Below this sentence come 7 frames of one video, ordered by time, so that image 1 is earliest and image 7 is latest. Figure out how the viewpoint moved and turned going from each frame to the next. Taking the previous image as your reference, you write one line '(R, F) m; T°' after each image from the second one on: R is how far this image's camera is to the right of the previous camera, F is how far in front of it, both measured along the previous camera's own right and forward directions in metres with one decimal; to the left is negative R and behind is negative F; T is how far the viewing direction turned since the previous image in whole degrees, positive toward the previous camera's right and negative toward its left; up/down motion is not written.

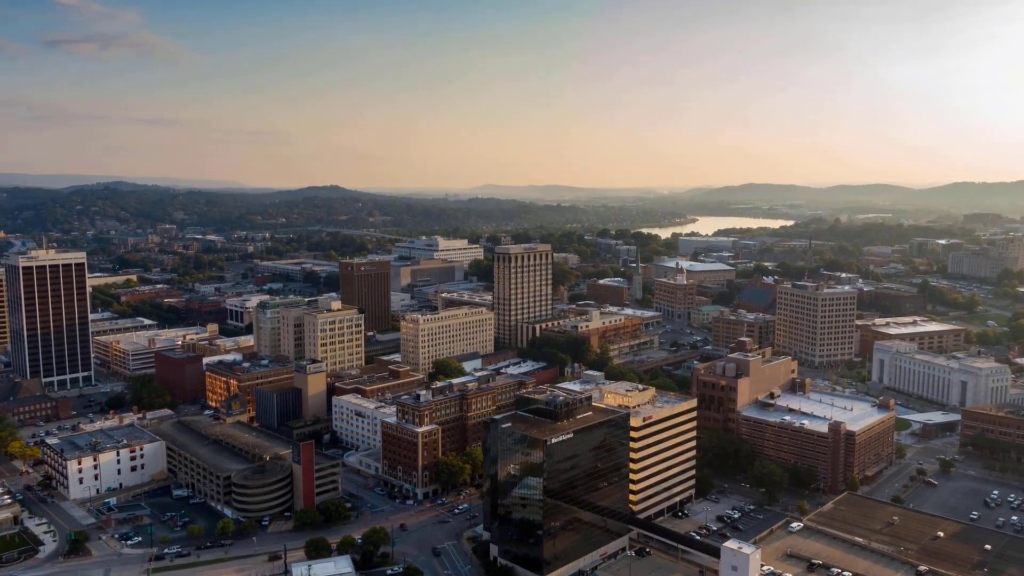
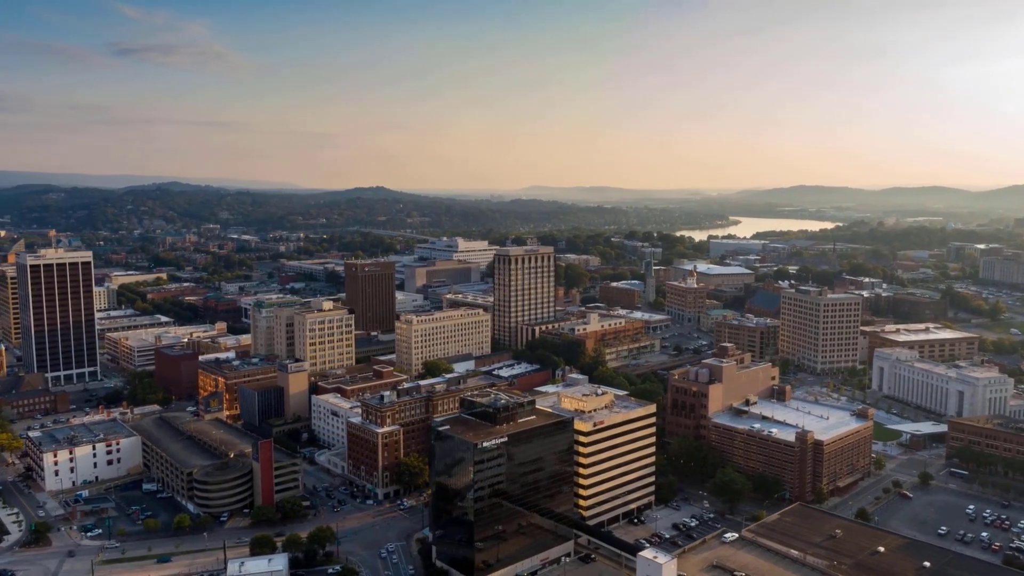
(+4.8, +0.2) m; -3°
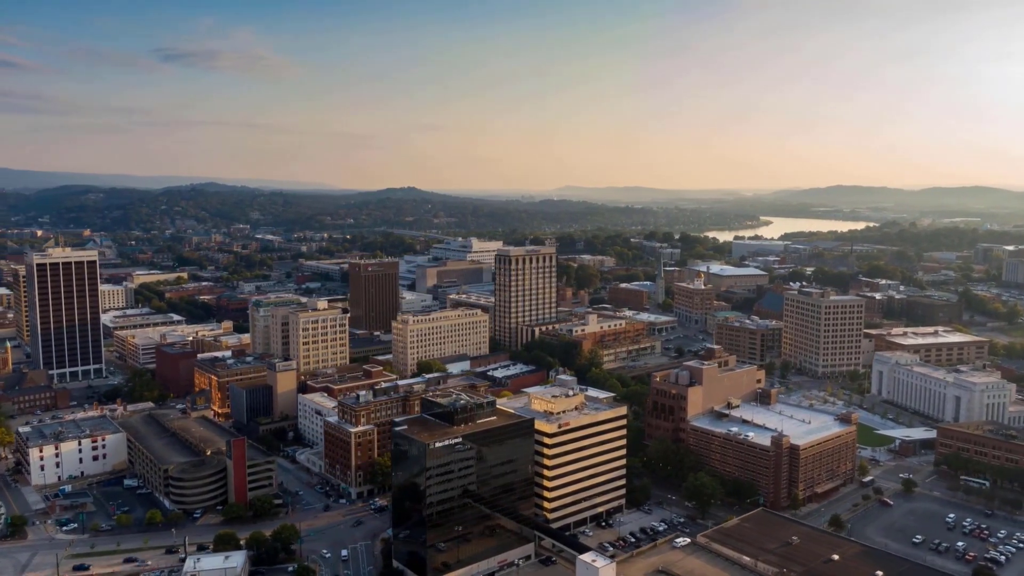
(+3.4, +0.2) m; -2°
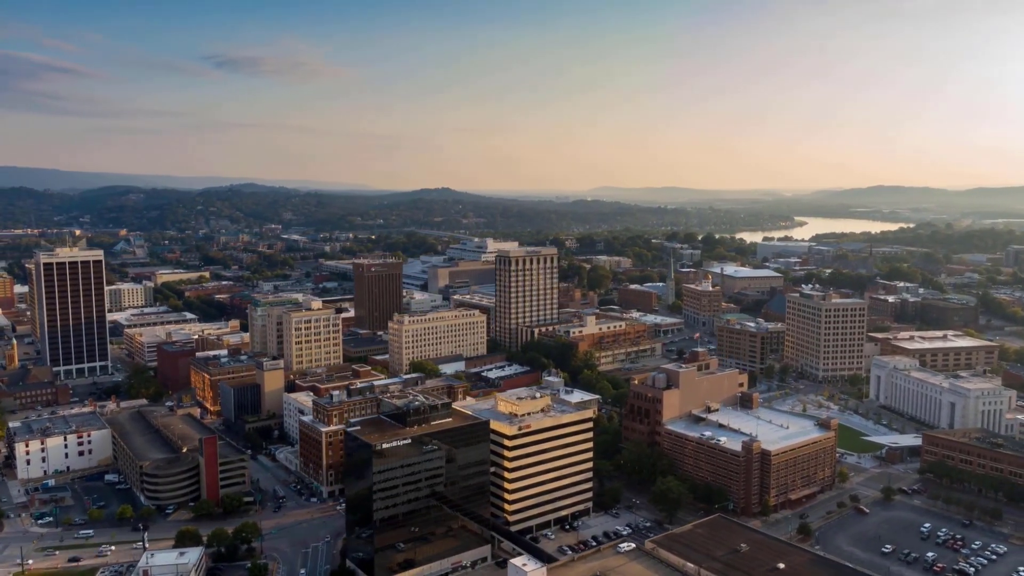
(+3.7, +0.2) m; -3°
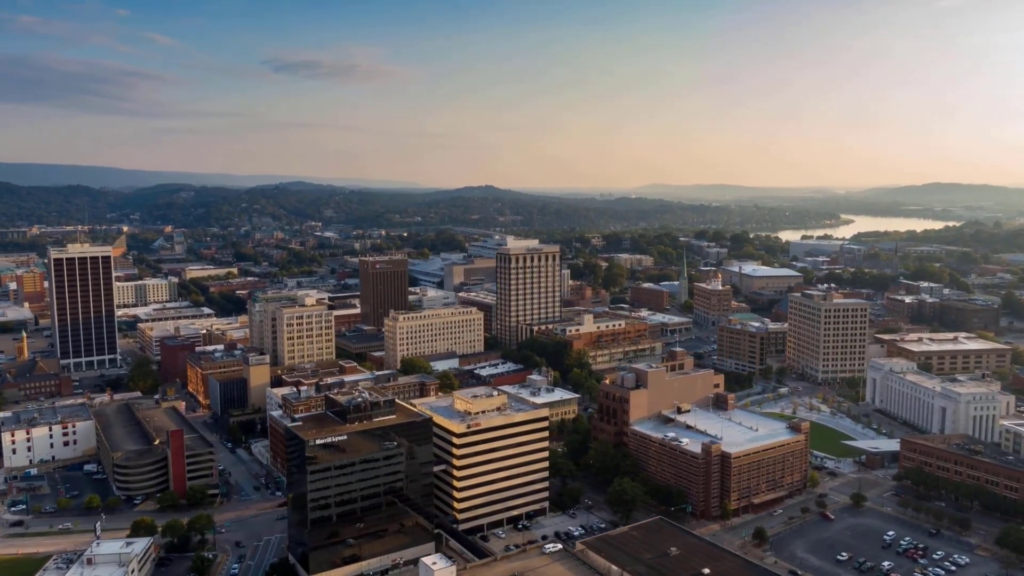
(+4.7, +0.3) m; -3°
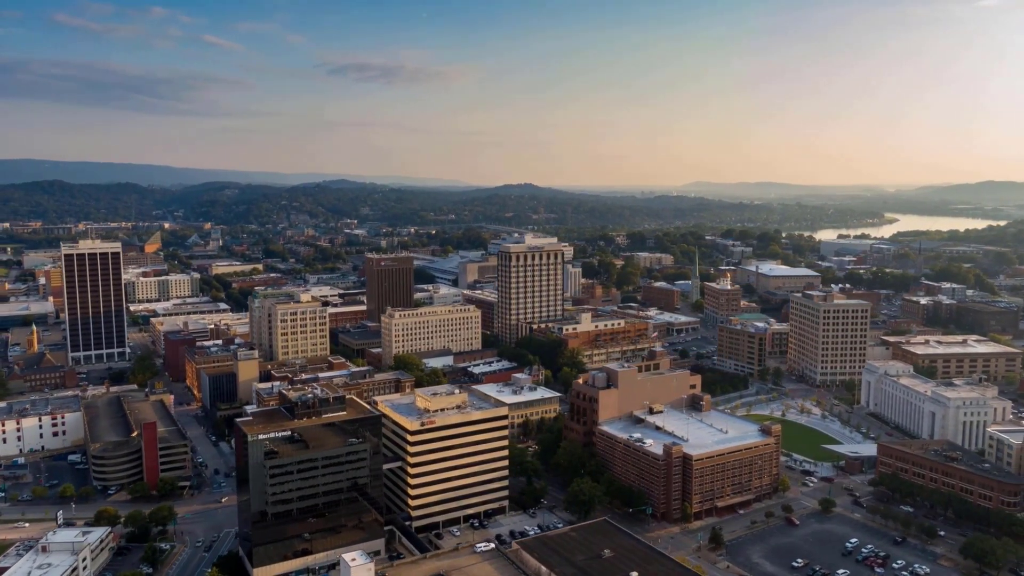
(+4.3, +0.2) m; -3°
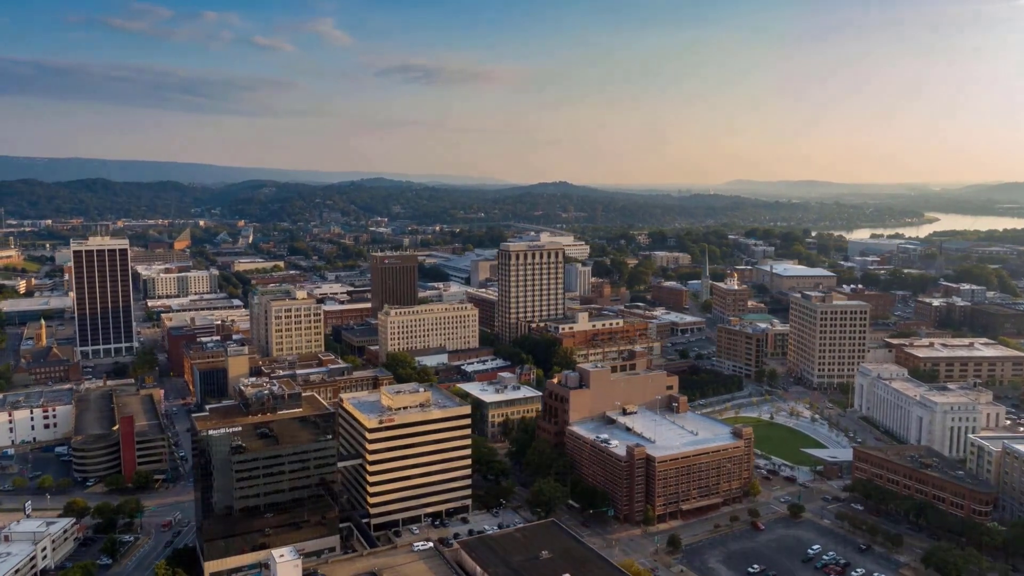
(+3.8, +0.2) m; -3°
